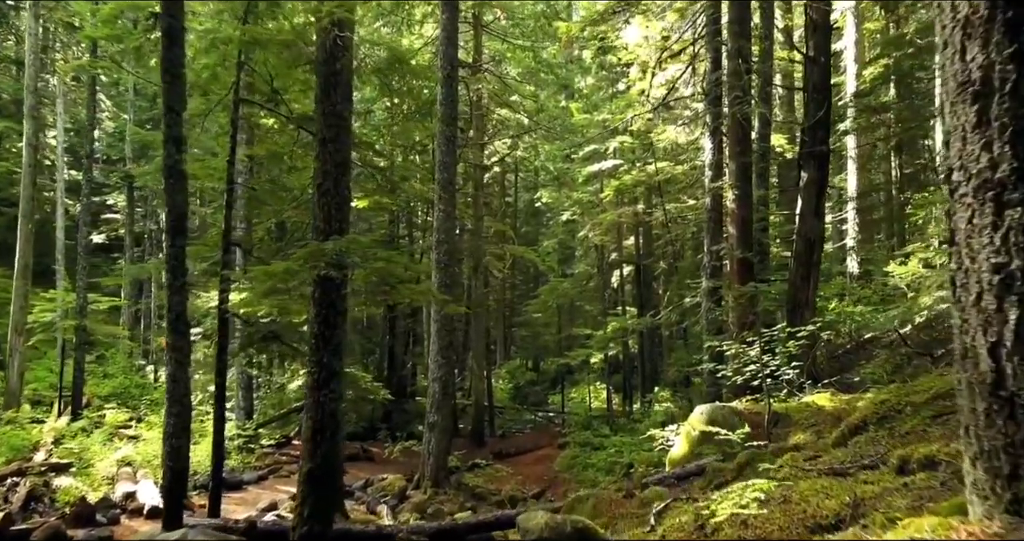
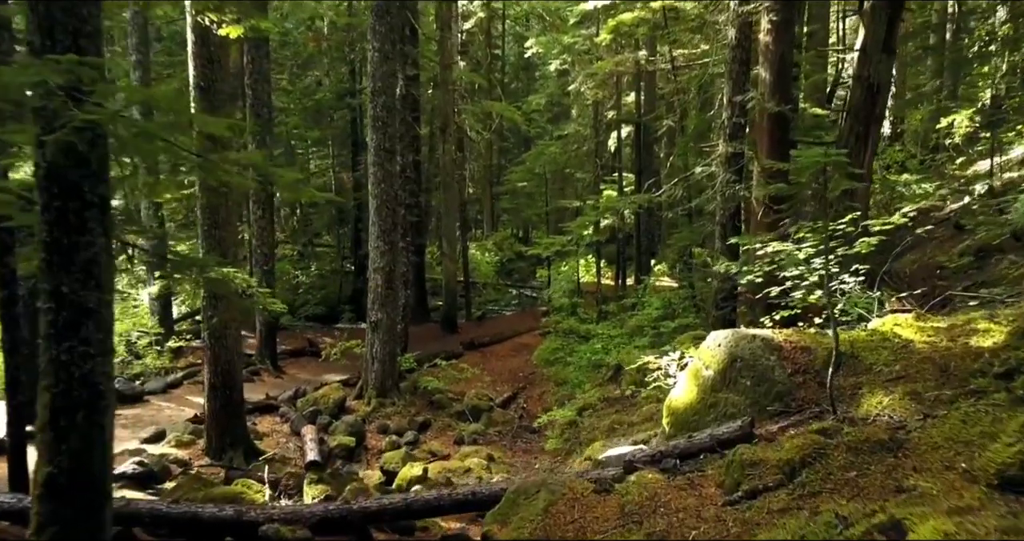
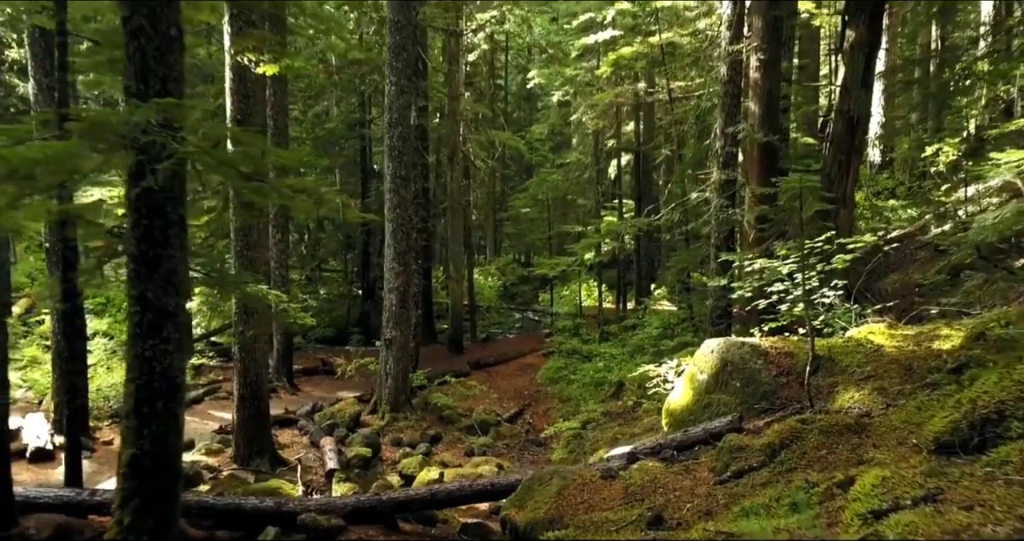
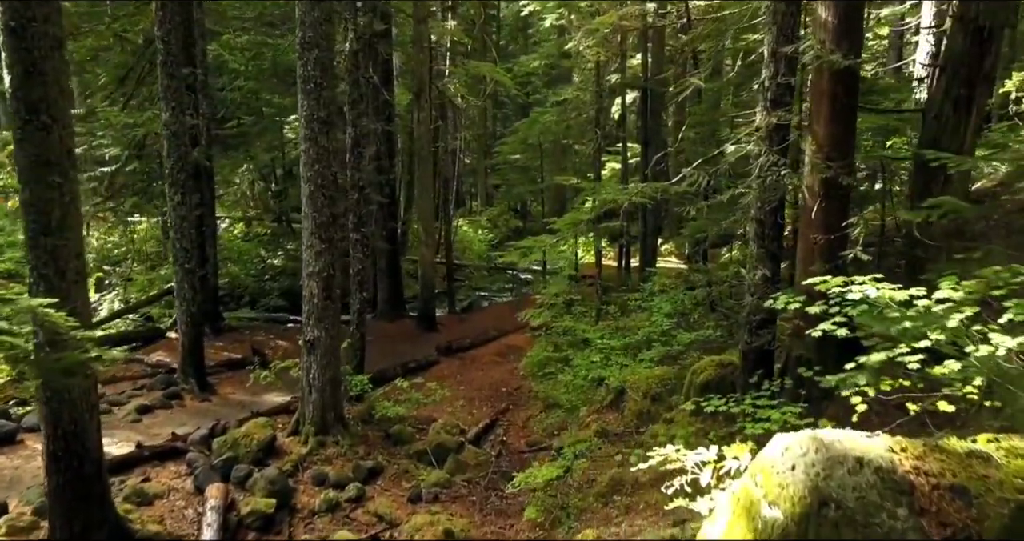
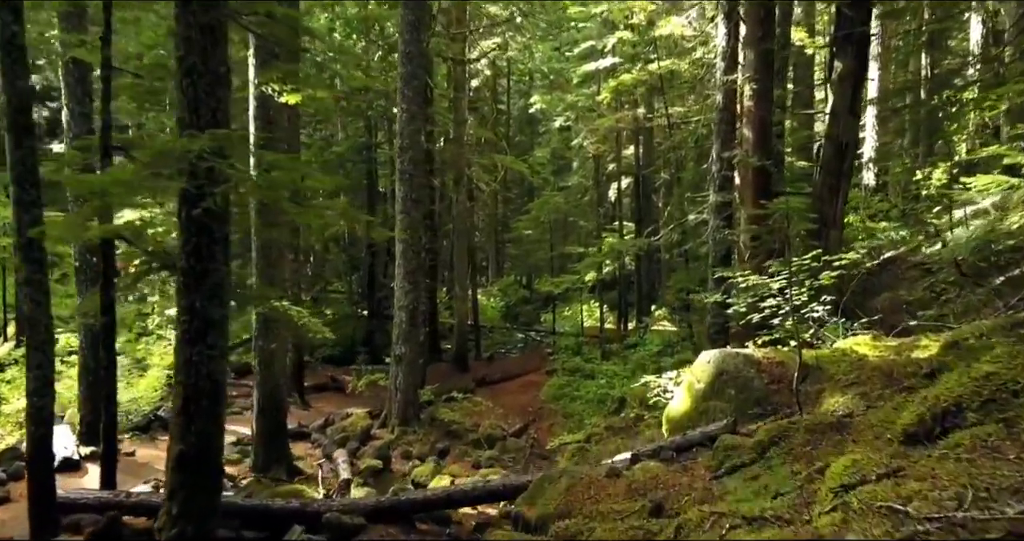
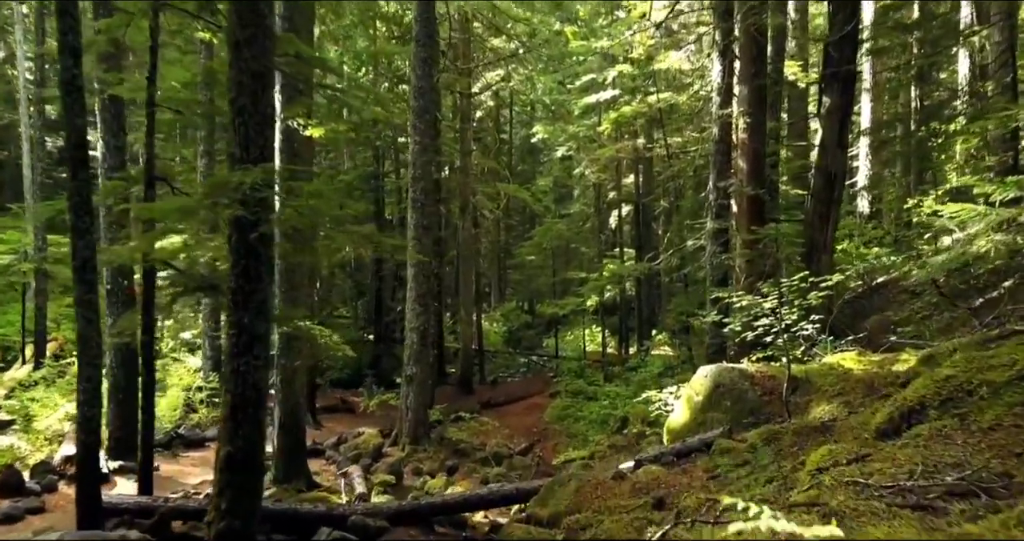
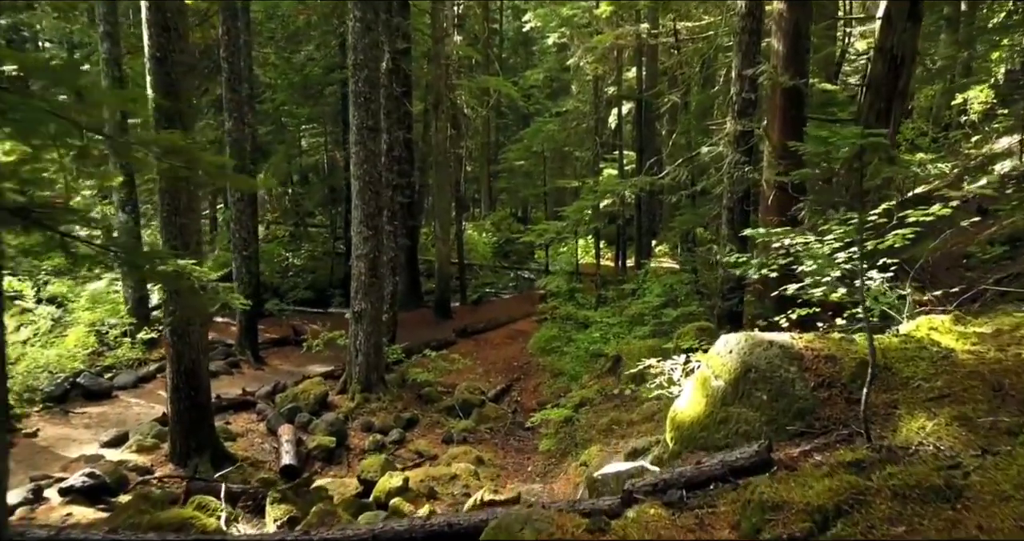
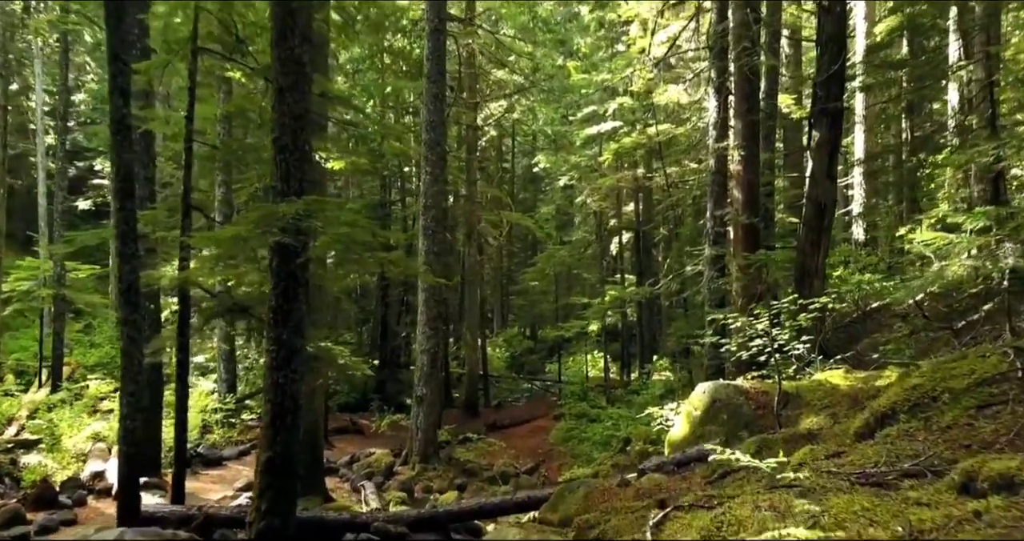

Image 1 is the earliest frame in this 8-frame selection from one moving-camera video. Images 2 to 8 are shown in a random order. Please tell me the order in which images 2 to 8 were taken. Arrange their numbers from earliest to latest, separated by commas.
8, 6, 5, 3, 2, 7, 4
